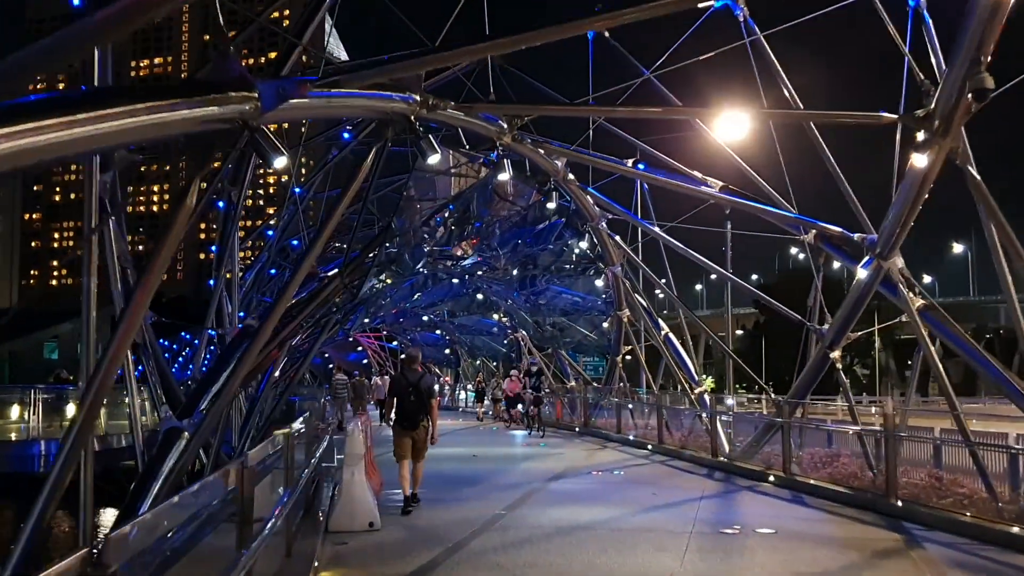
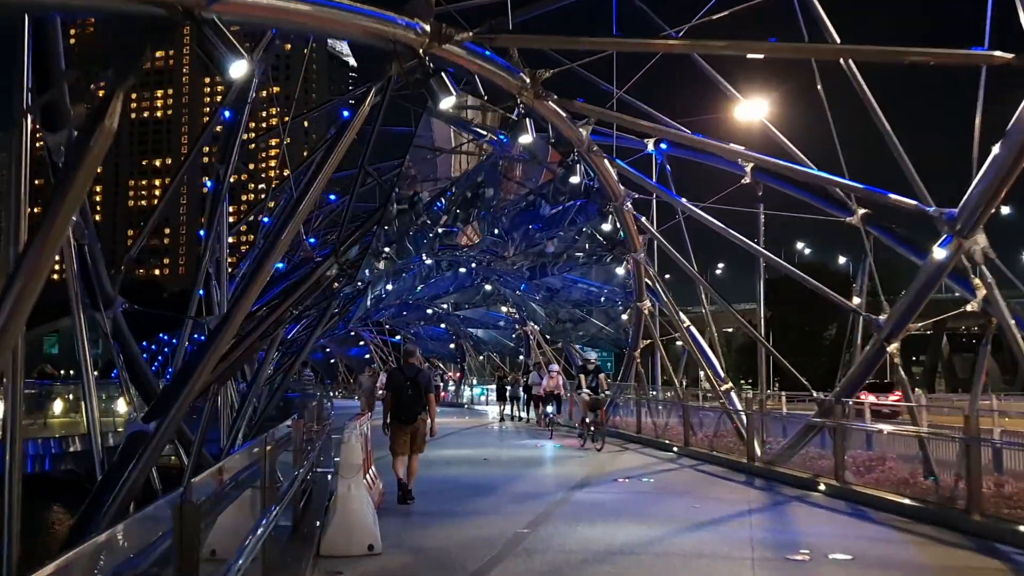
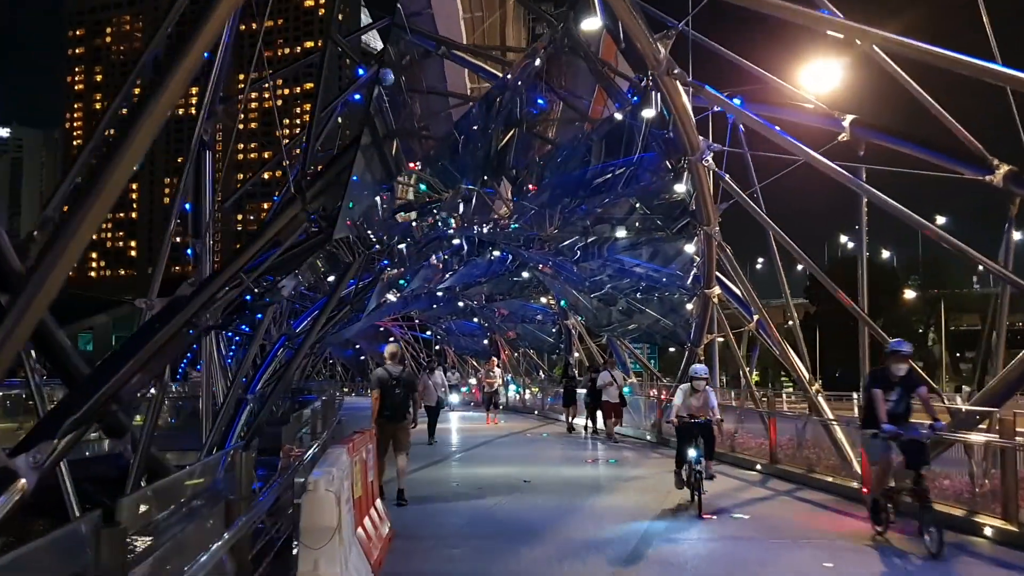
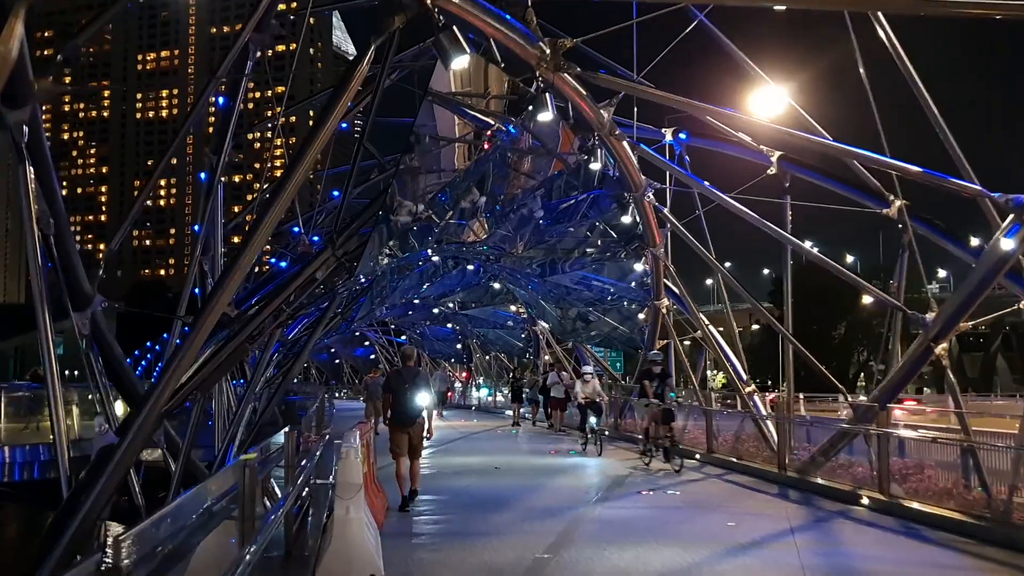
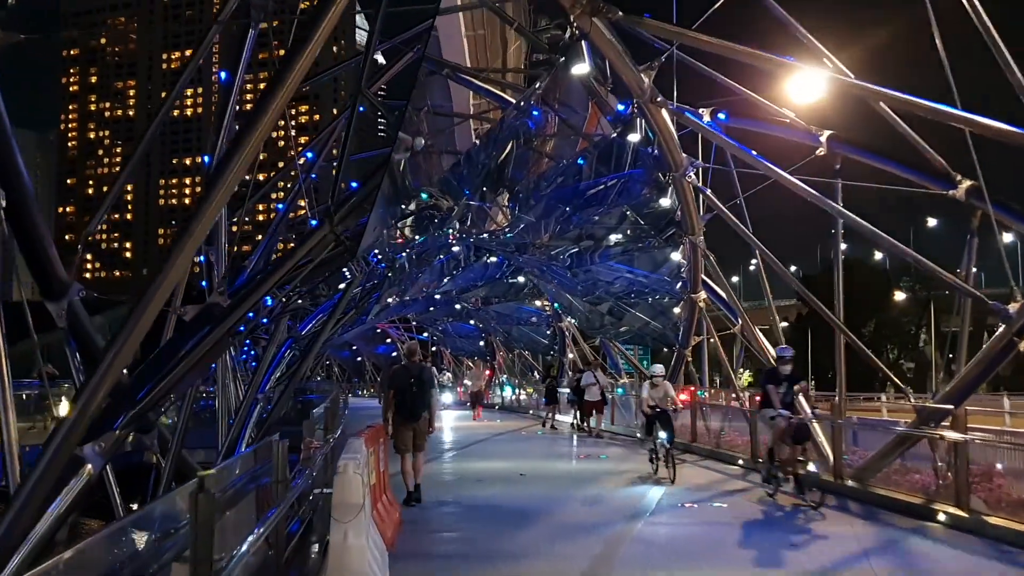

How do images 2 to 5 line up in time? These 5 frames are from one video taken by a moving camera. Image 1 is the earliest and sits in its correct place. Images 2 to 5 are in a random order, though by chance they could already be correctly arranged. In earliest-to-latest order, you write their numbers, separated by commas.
2, 4, 5, 3
